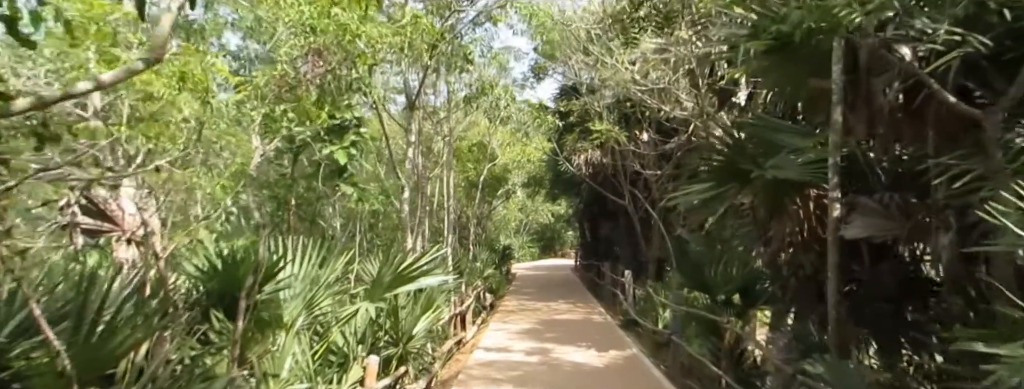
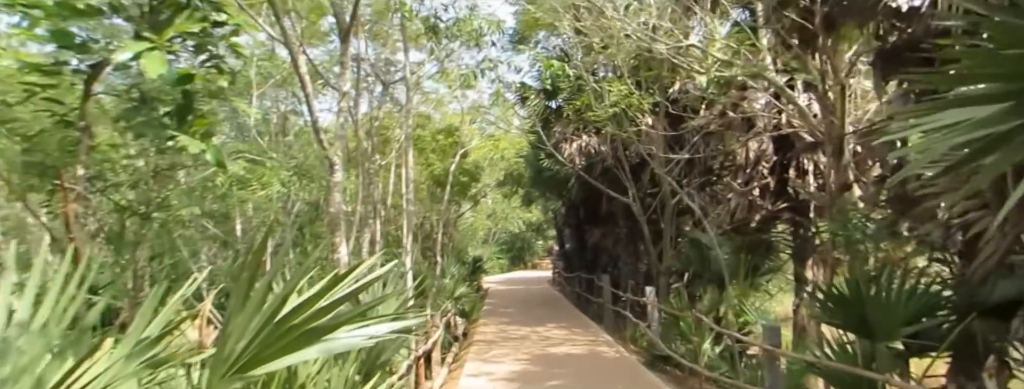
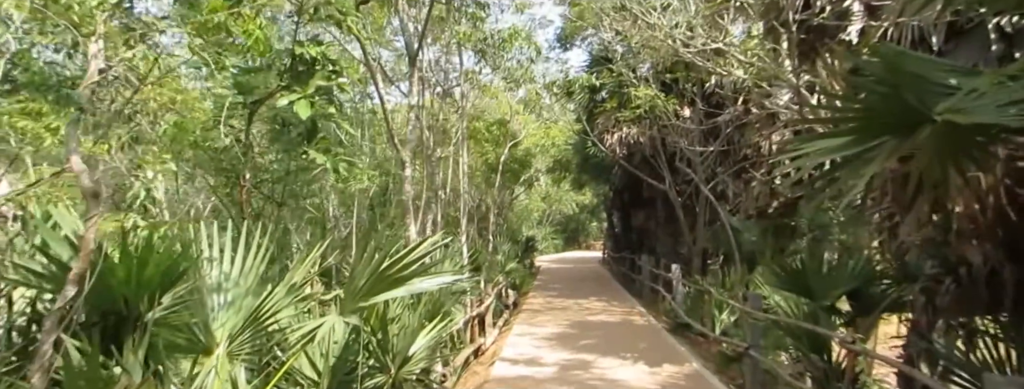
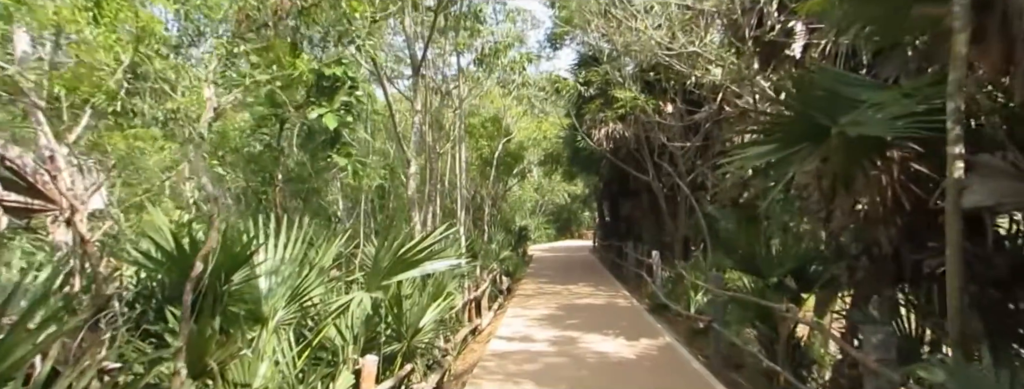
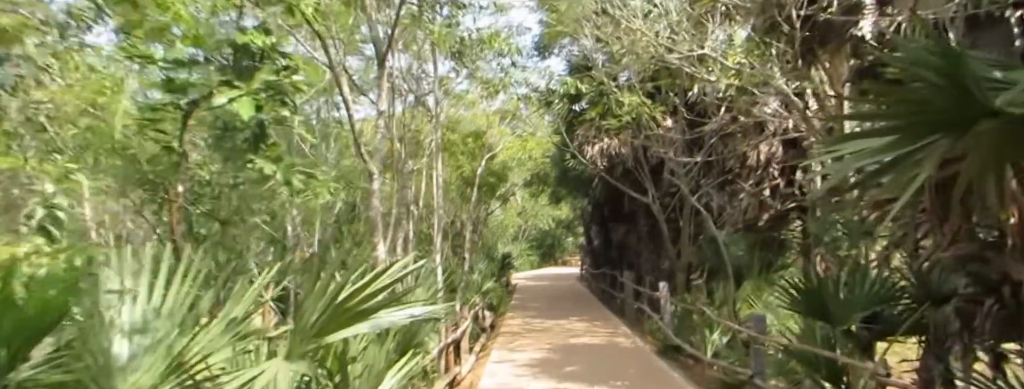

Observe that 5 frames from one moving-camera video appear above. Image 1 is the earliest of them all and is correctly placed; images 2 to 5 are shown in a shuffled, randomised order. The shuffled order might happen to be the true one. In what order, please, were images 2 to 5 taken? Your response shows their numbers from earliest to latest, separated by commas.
4, 3, 5, 2
